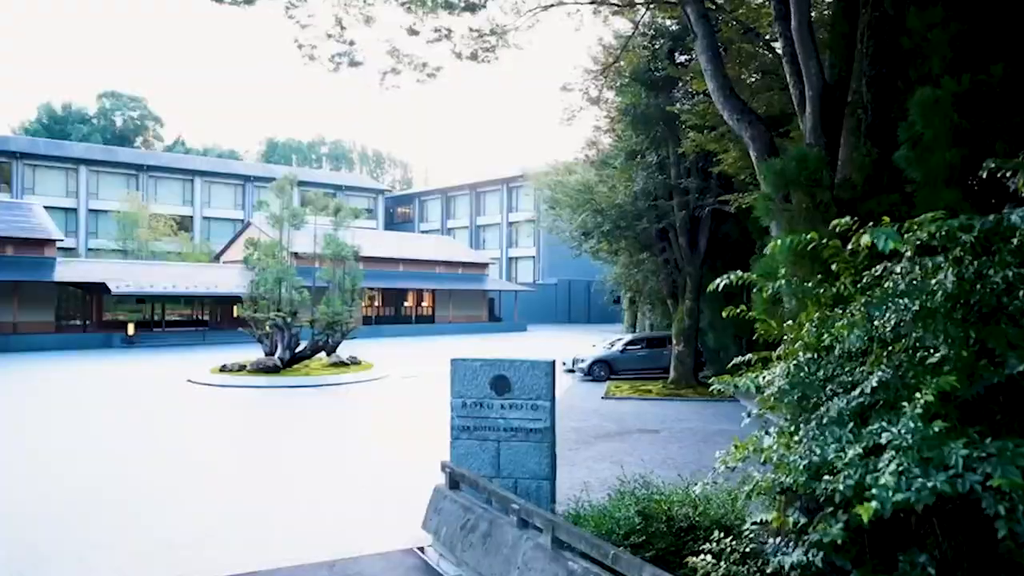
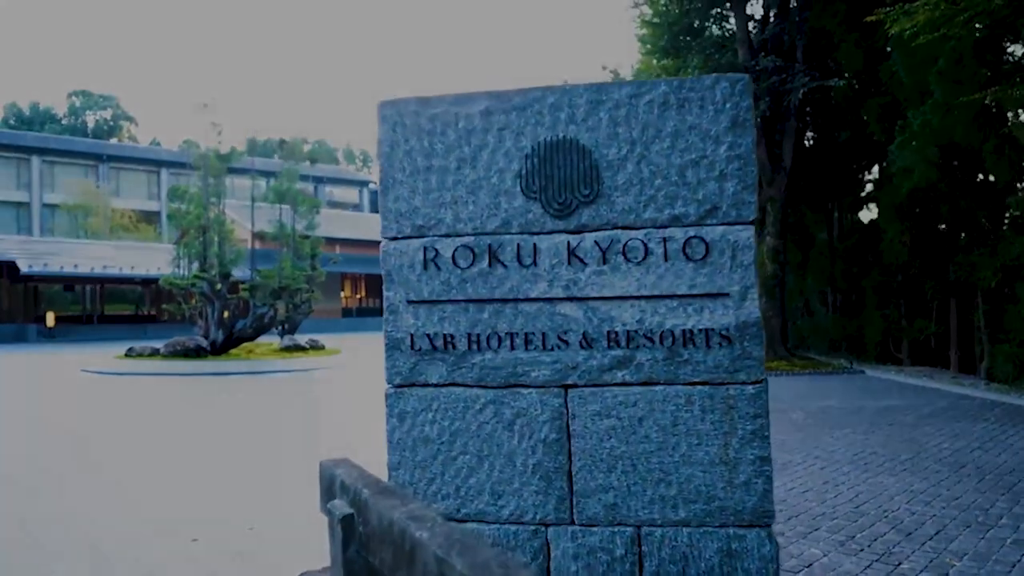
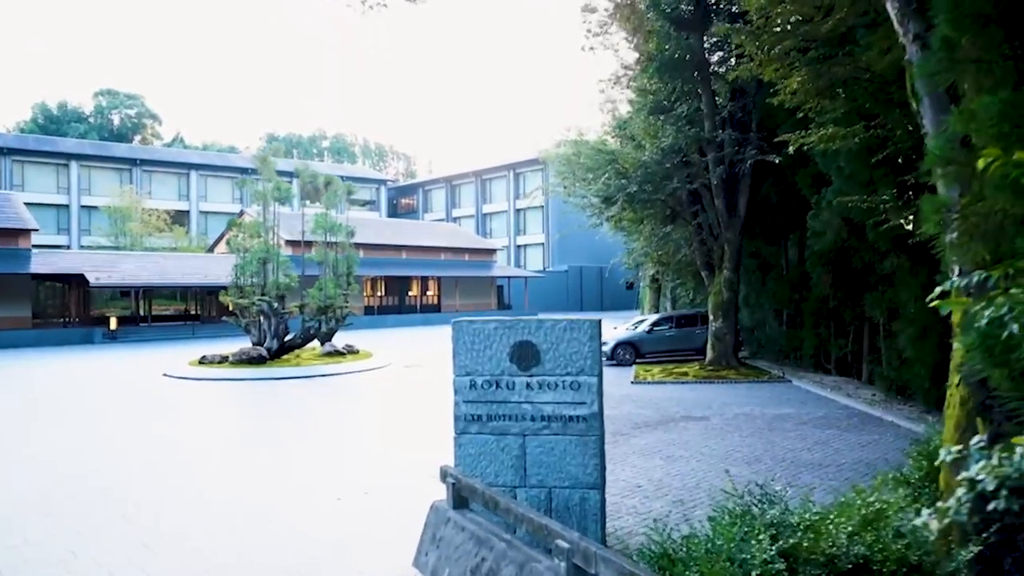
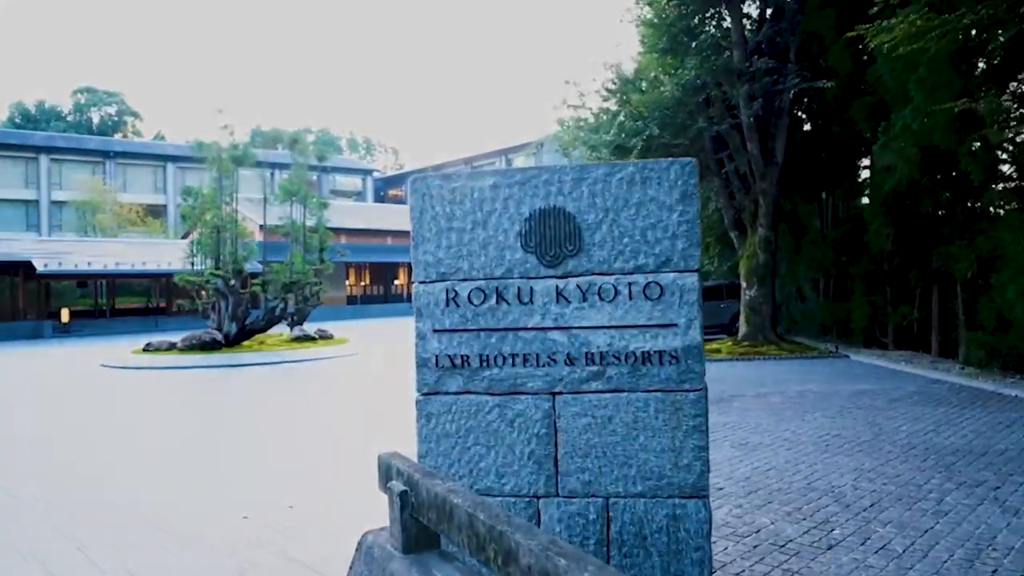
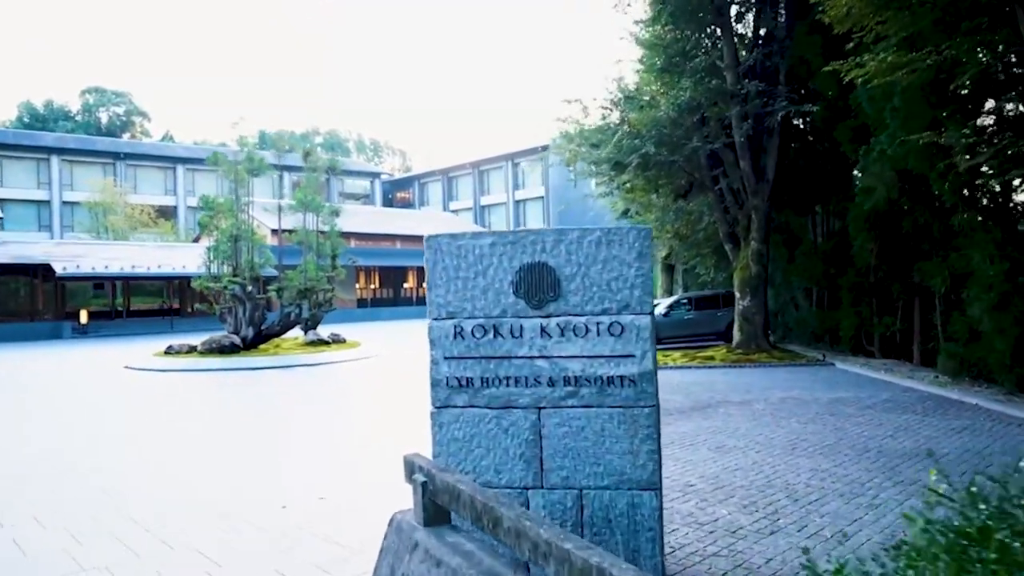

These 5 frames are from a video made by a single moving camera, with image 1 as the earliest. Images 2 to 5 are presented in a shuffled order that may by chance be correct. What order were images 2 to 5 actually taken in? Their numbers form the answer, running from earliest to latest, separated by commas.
3, 5, 4, 2
